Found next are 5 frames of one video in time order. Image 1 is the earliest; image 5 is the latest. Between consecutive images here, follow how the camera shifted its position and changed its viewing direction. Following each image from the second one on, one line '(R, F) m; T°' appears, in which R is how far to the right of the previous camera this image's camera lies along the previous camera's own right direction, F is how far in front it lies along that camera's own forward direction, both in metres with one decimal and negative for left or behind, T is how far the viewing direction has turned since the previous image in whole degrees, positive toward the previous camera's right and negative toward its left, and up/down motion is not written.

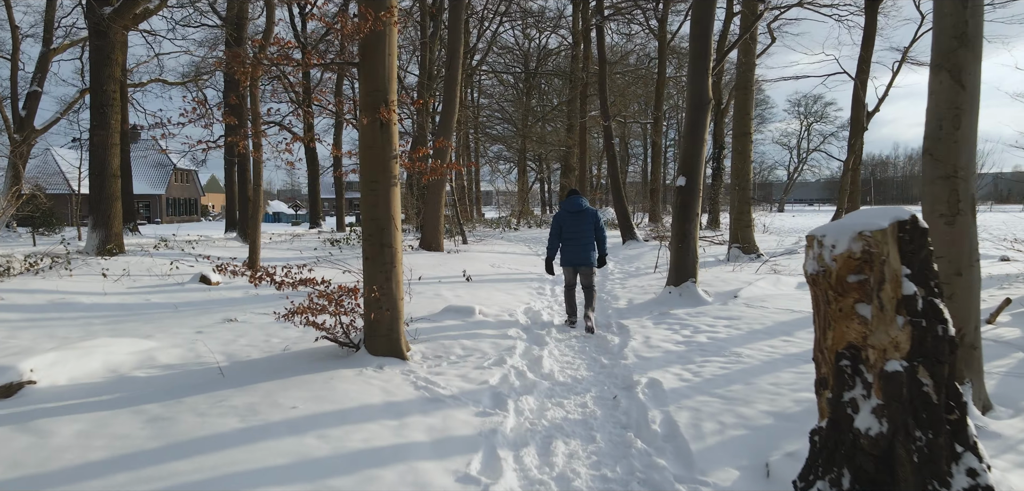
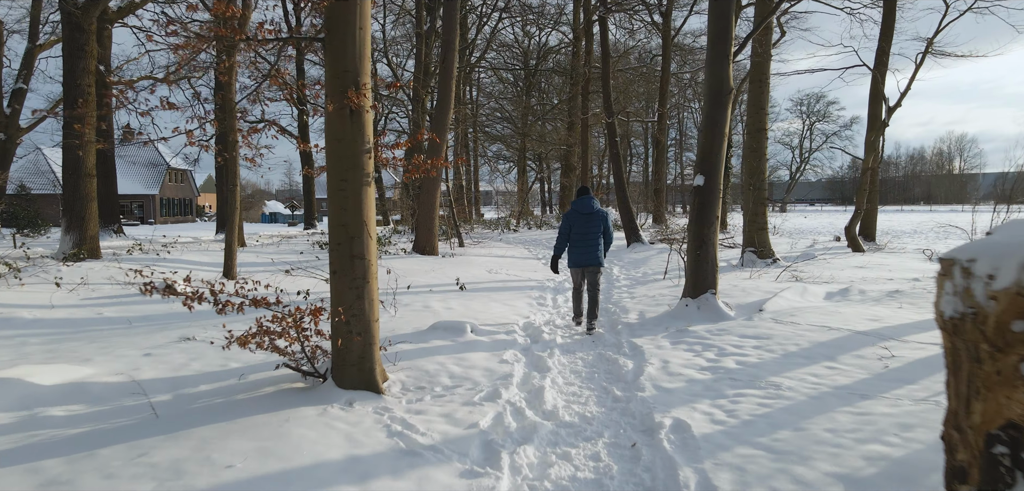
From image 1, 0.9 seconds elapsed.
(0.0, +0.7) m; 0°
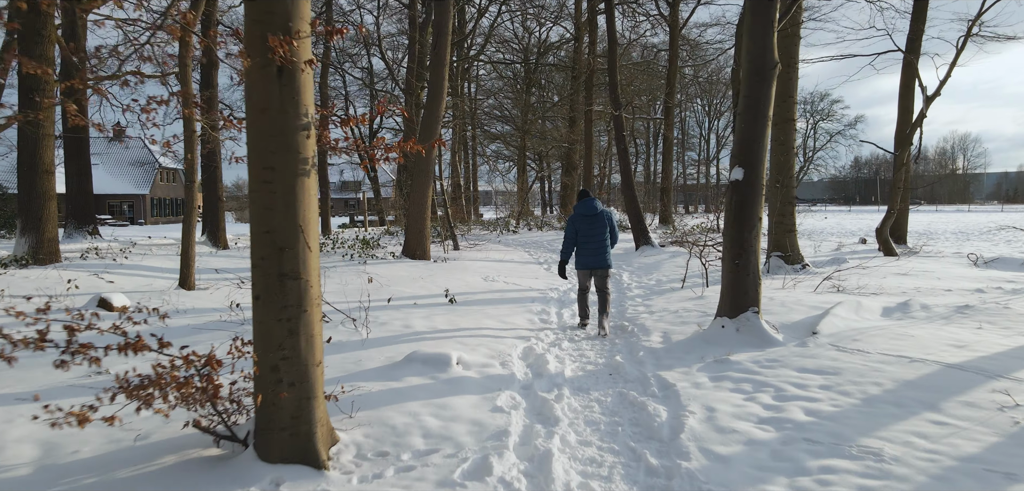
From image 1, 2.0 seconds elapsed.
(0.0, +1.1) m; 0°
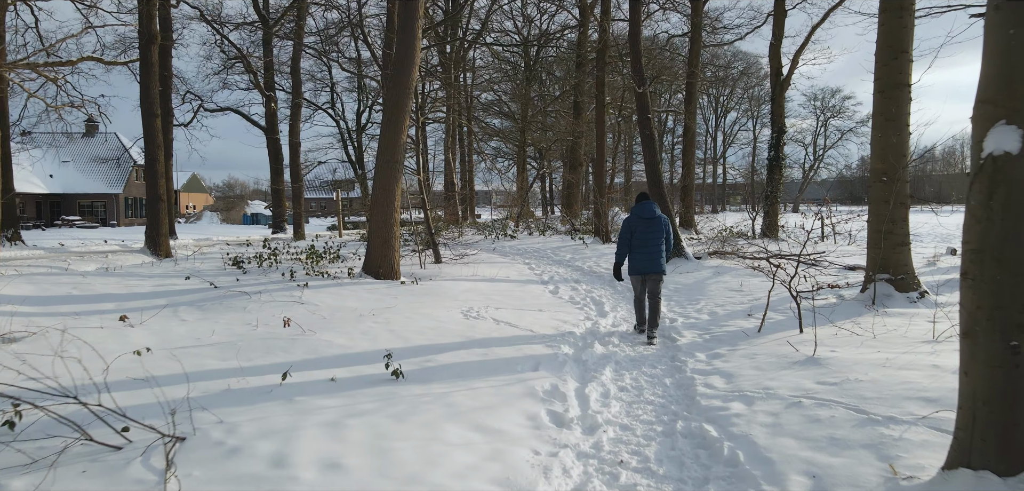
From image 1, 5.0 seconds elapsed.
(+0.1, +2.7) m; 0°
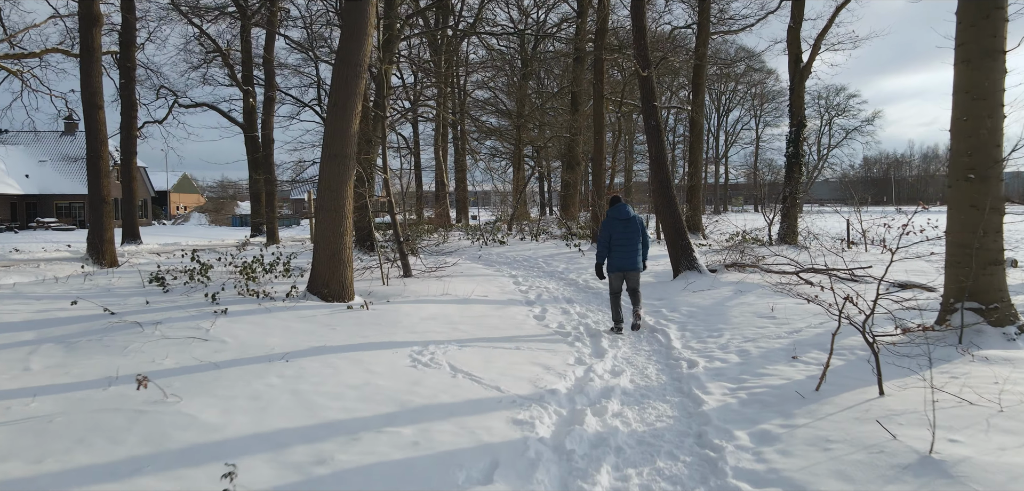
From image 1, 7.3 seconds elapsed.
(+0.3, +1.6) m; 0°
